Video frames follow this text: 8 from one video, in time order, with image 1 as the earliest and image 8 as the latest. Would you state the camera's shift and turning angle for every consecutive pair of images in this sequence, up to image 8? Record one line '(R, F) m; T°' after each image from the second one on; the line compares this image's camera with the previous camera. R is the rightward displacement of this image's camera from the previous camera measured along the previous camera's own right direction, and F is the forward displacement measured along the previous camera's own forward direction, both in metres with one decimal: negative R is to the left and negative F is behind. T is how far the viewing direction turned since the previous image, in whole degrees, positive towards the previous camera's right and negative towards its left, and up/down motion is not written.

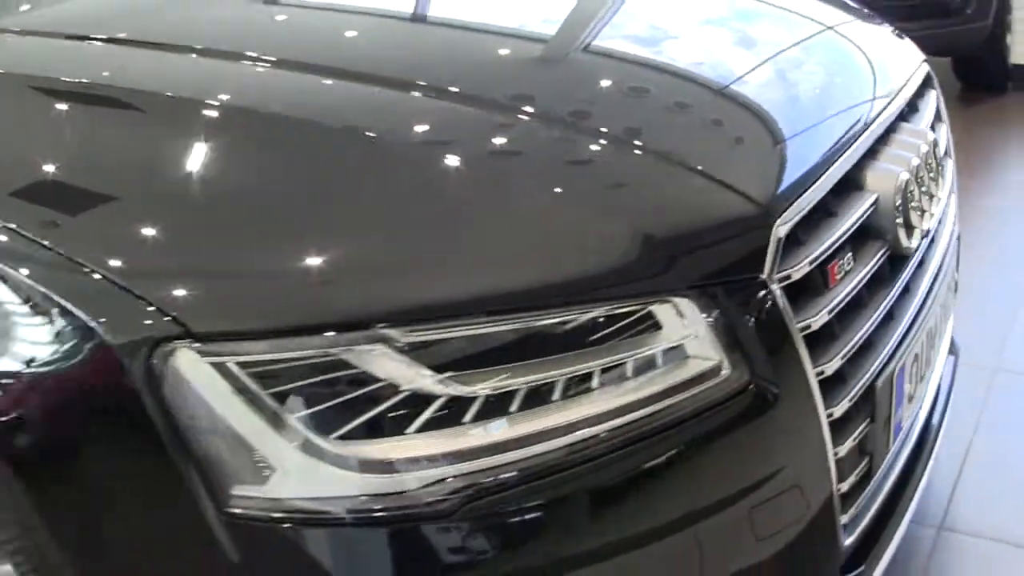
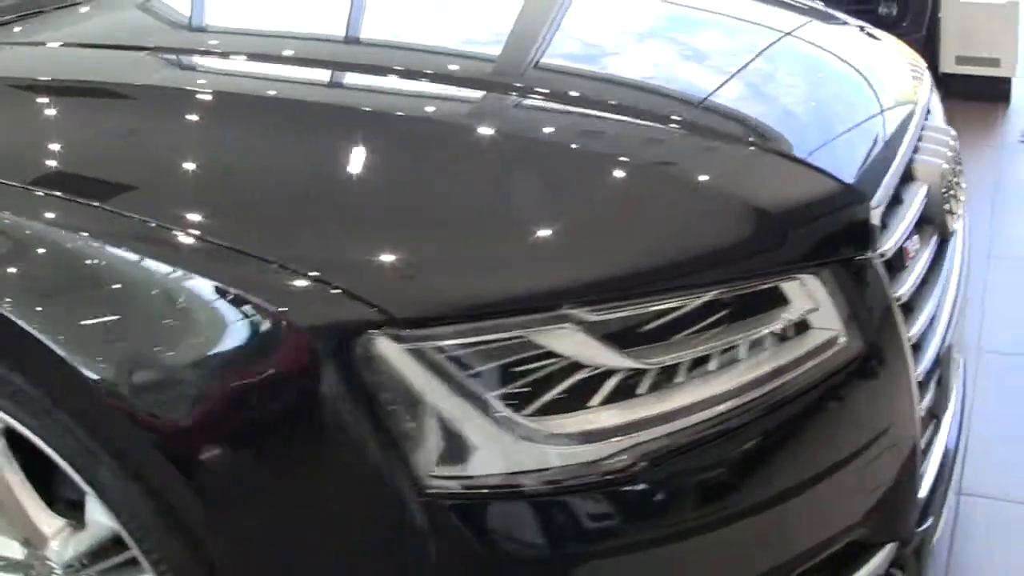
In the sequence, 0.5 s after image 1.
(-0.1, -0.1) m; +4°
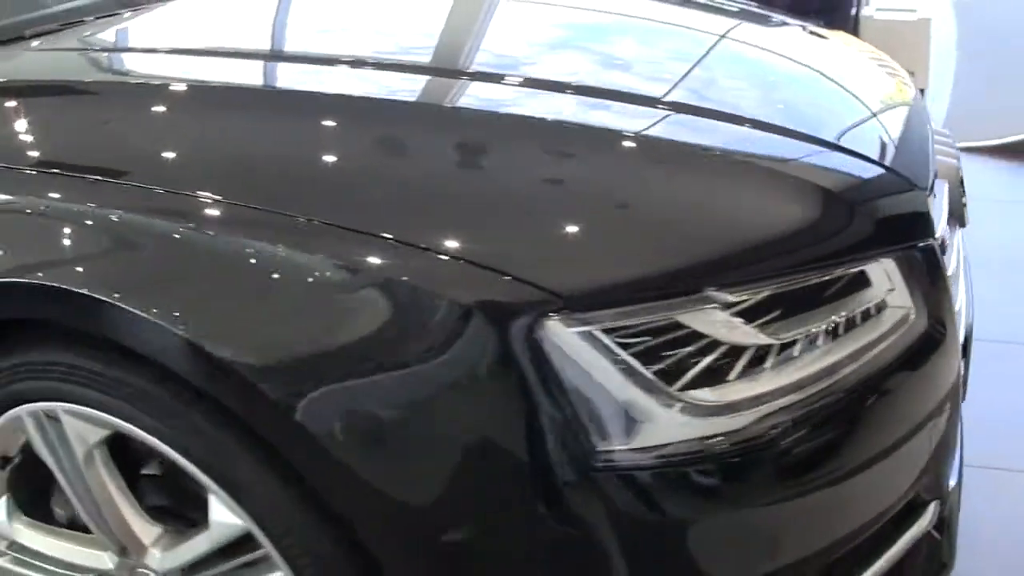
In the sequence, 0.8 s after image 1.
(-0.2, 0.0) m; +5°
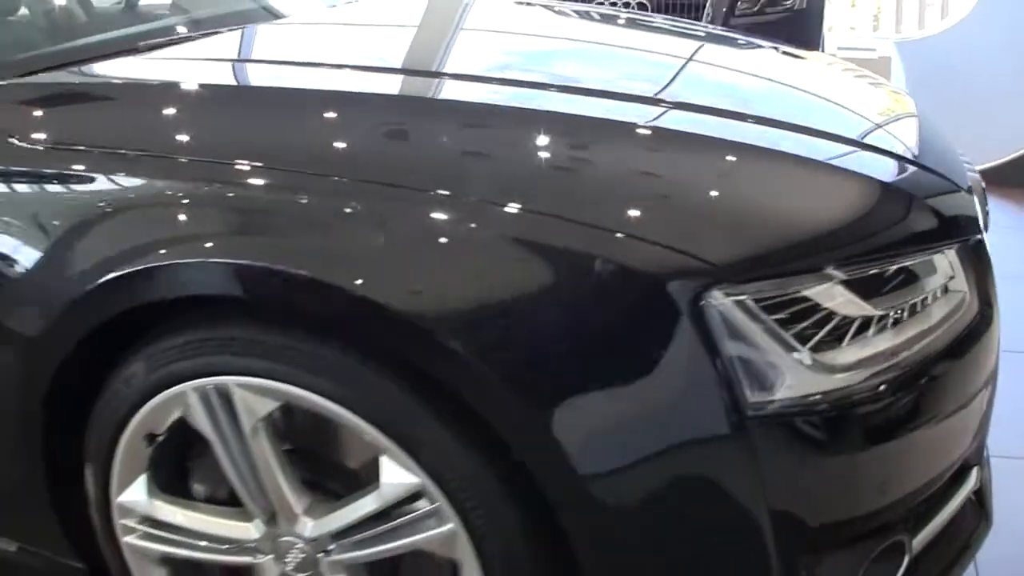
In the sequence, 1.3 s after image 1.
(-0.2, -0.1) m; +4°
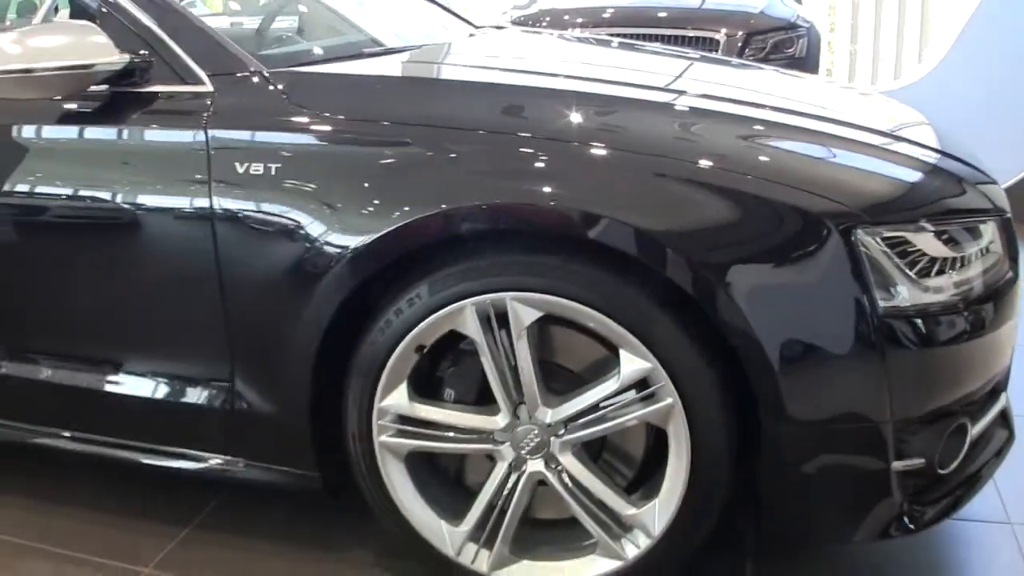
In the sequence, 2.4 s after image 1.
(-0.3, -0.4) m; +3°
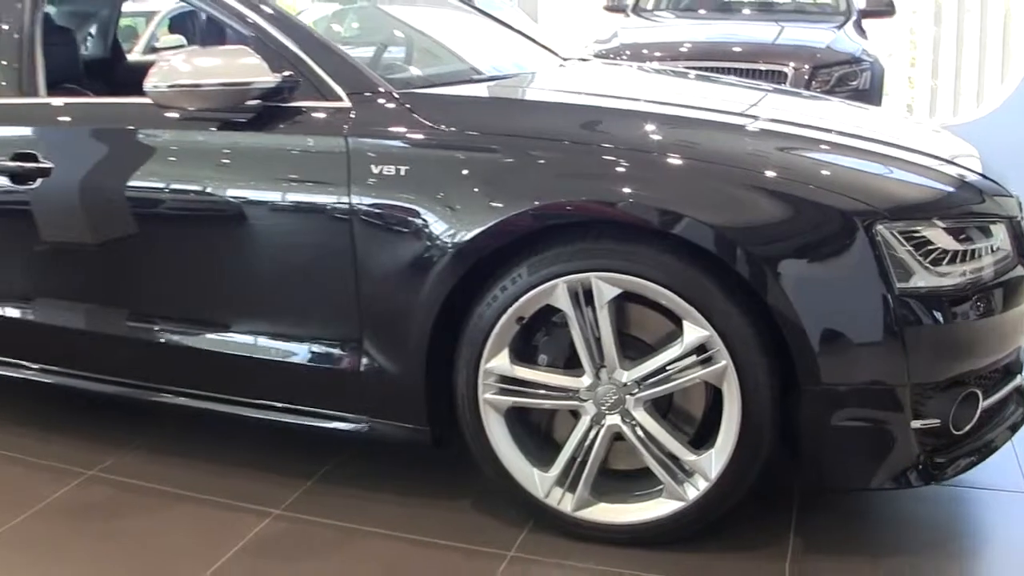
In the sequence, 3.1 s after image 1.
(0.0, -0.3) m; -3°
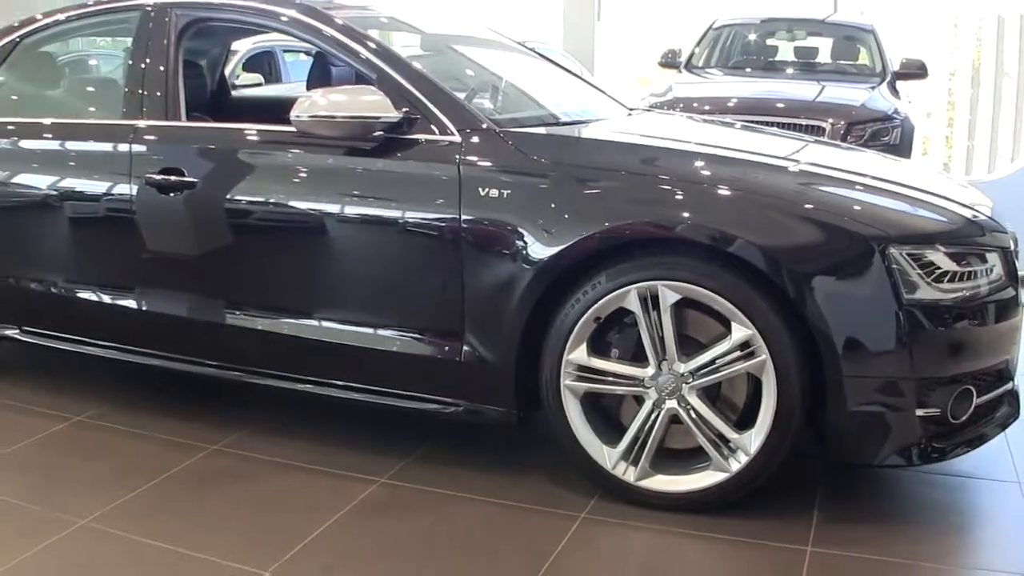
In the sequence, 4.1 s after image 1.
(-0.1, -0.4) m; -2°
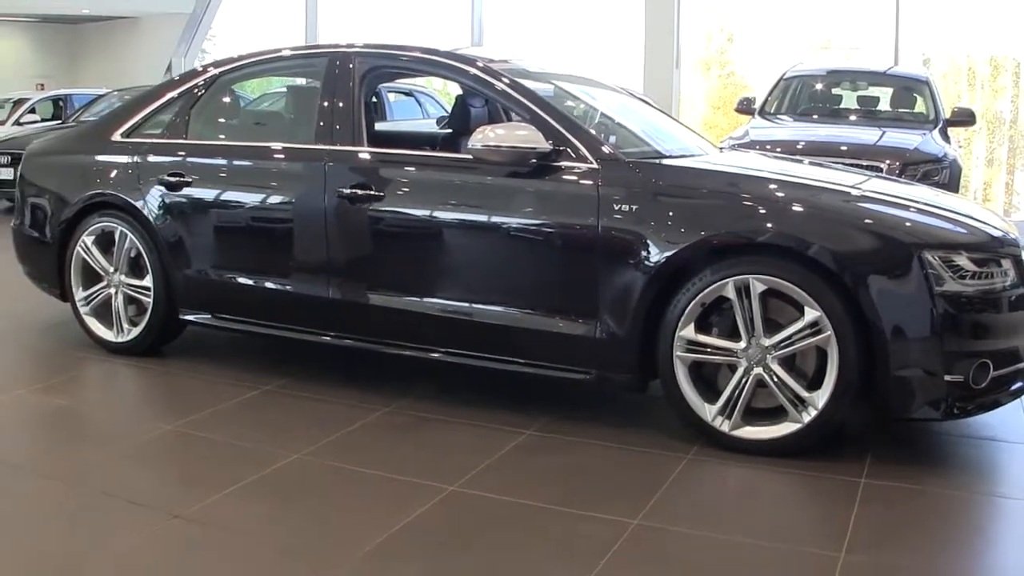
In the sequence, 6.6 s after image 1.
(-0.2, -0.8) m; -2°
